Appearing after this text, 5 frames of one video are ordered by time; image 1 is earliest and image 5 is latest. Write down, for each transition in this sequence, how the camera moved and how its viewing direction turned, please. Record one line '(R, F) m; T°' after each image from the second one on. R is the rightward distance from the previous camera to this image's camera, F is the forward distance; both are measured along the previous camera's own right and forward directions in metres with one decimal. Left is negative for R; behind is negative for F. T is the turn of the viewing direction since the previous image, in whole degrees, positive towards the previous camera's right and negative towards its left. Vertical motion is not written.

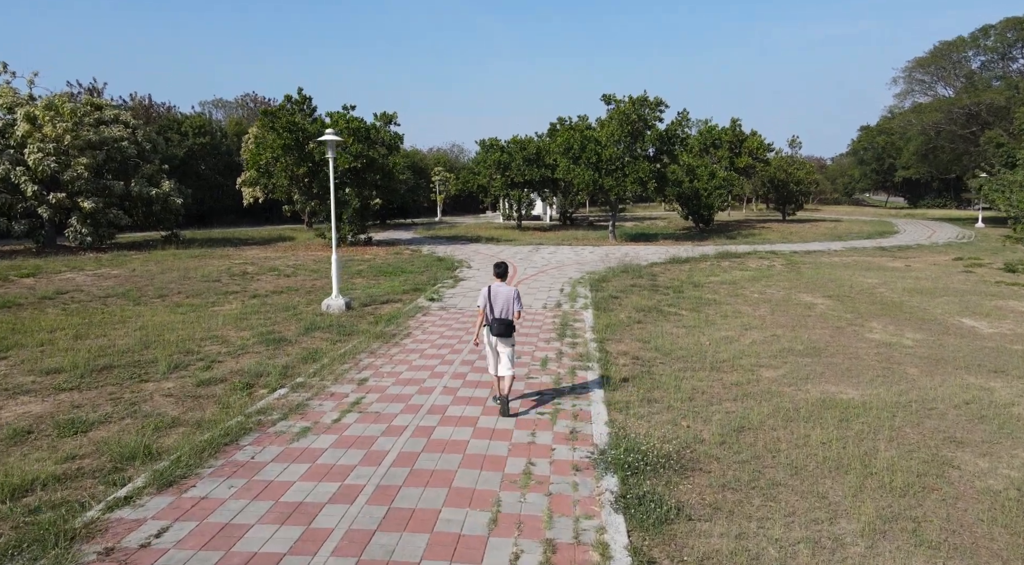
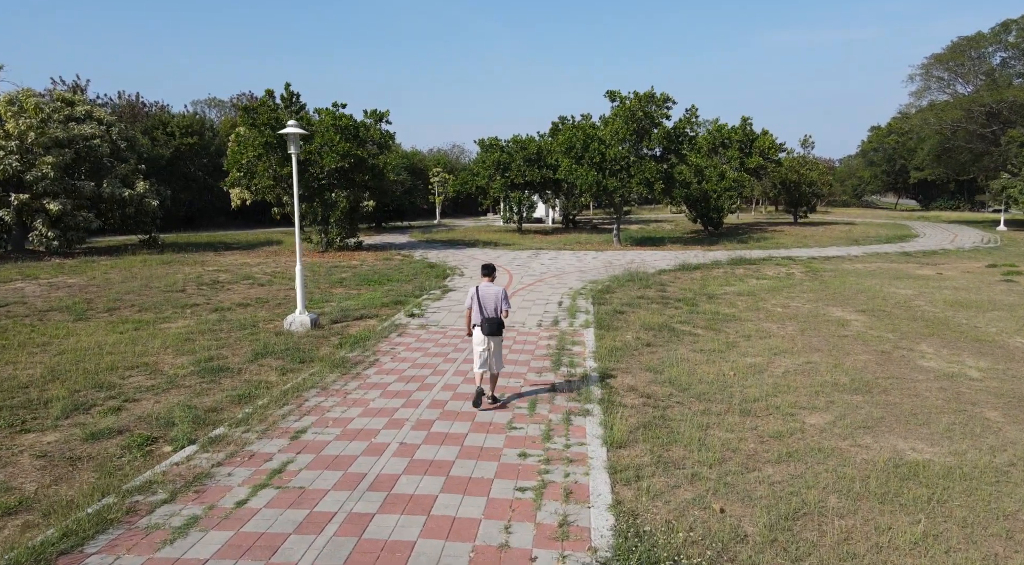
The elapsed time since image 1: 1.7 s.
(+0.2, +1.2) m; 0°
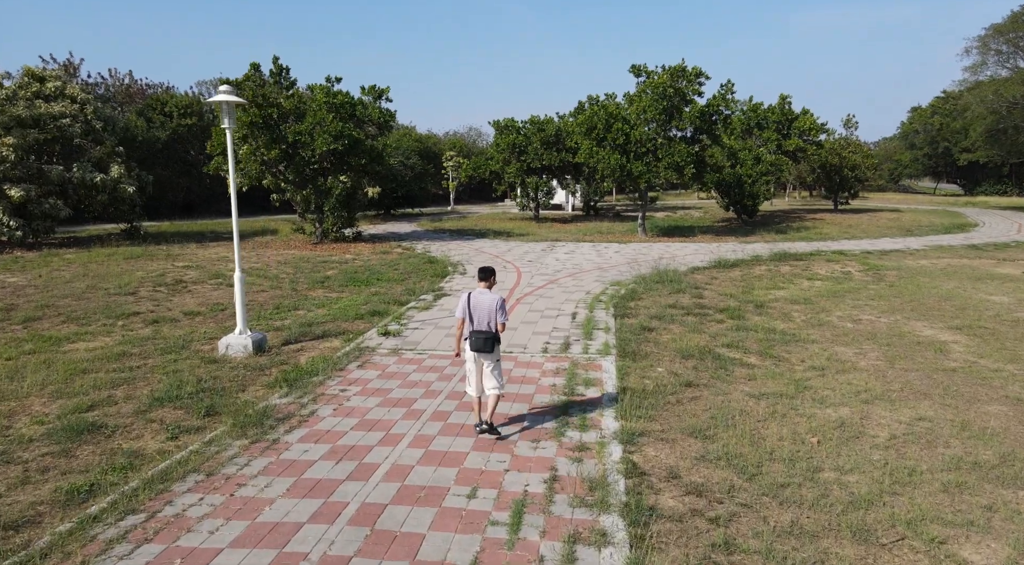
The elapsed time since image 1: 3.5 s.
(+0.2, +1.9) m; -2°
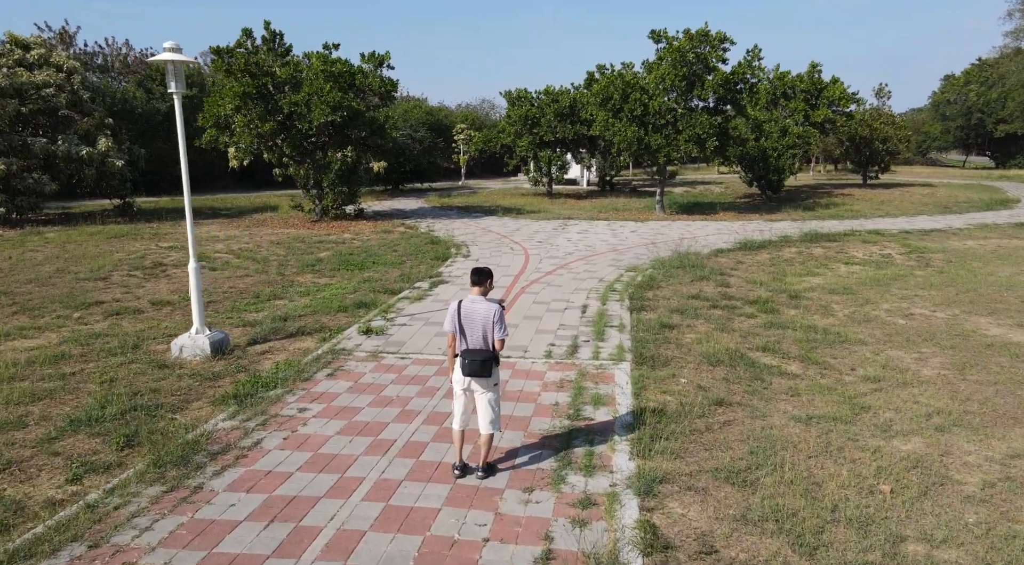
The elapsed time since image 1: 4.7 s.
(+0.1, +1.0) m; -1°
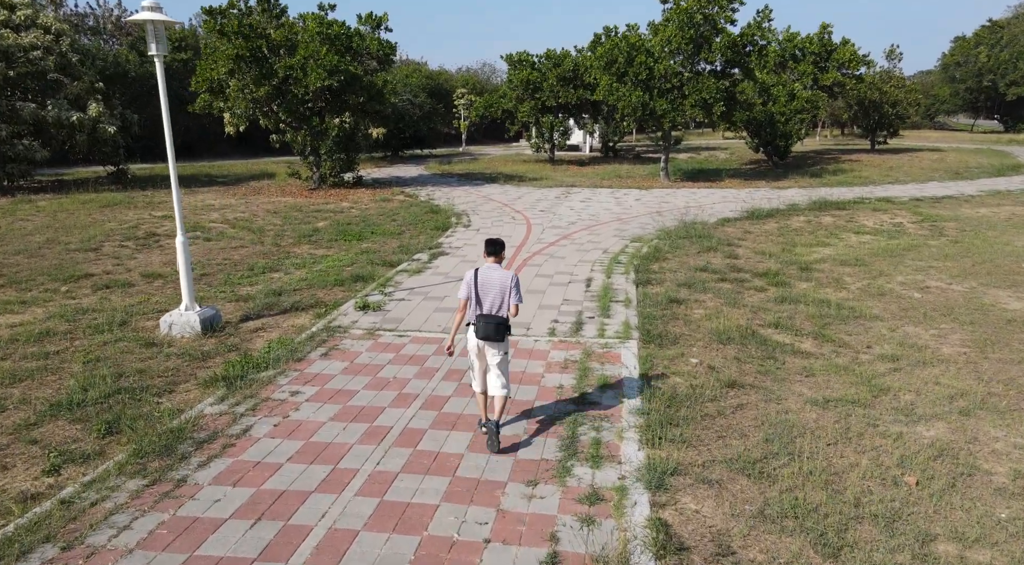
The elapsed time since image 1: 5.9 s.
(0.0, +0.2) m; 0°
